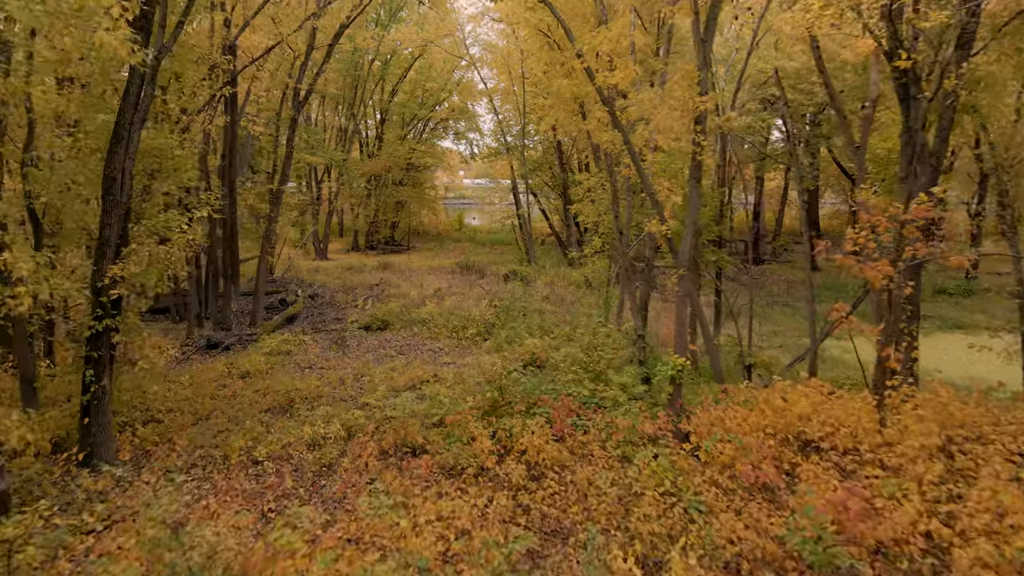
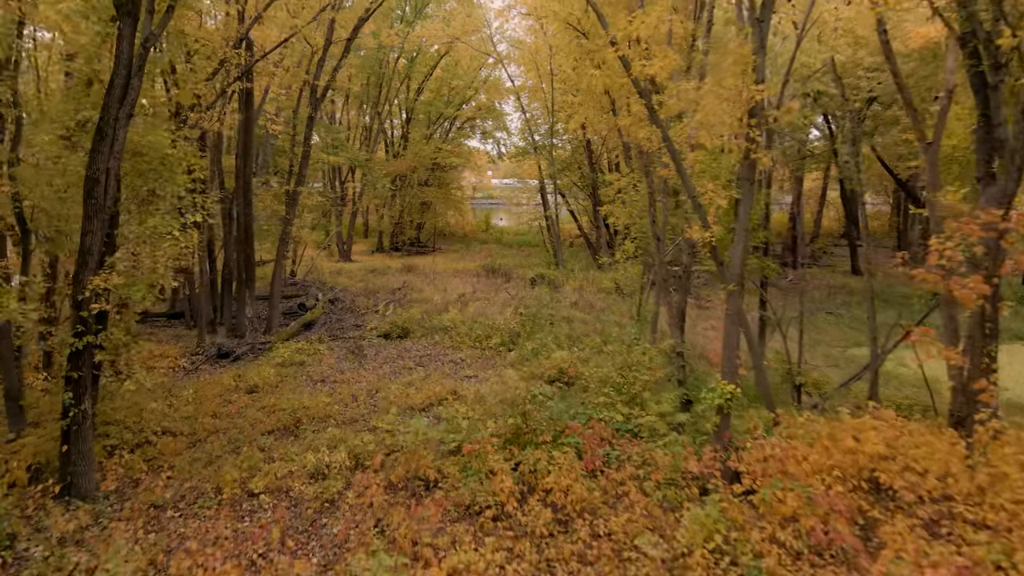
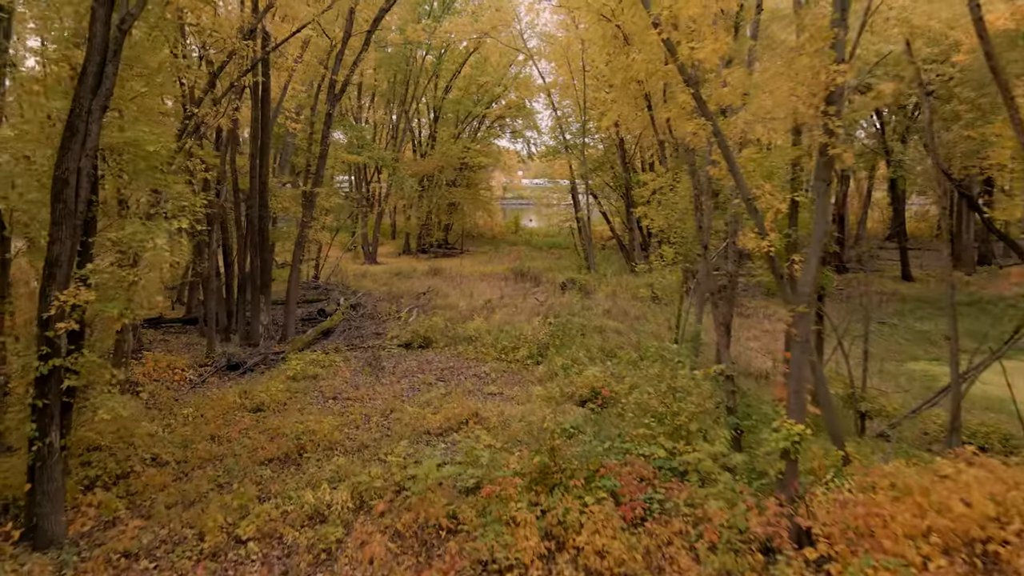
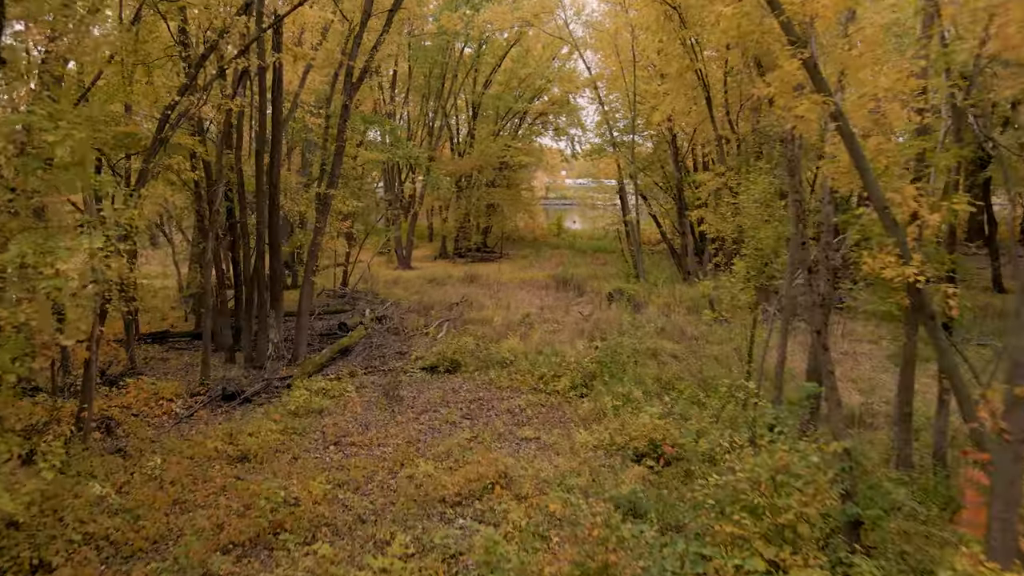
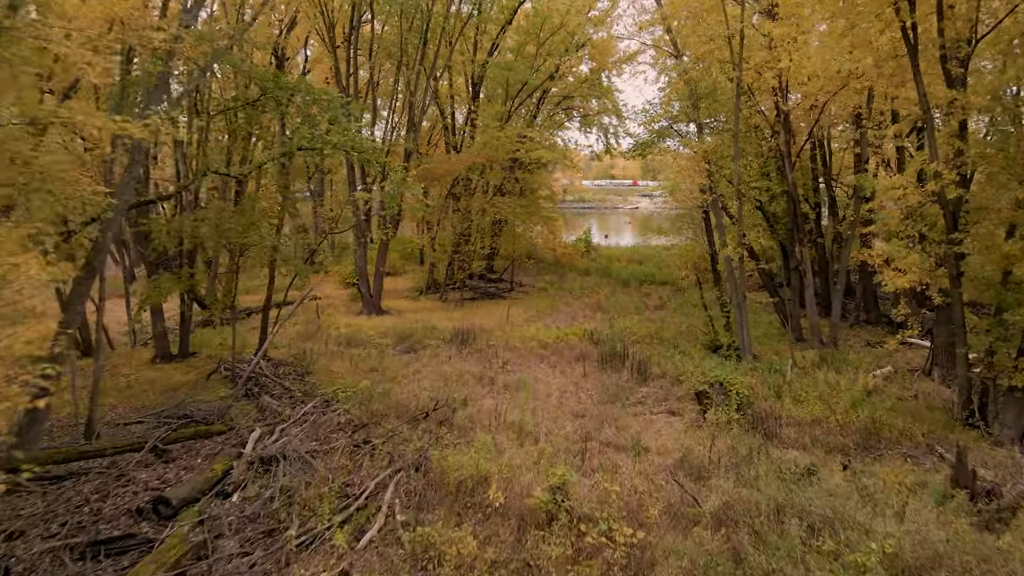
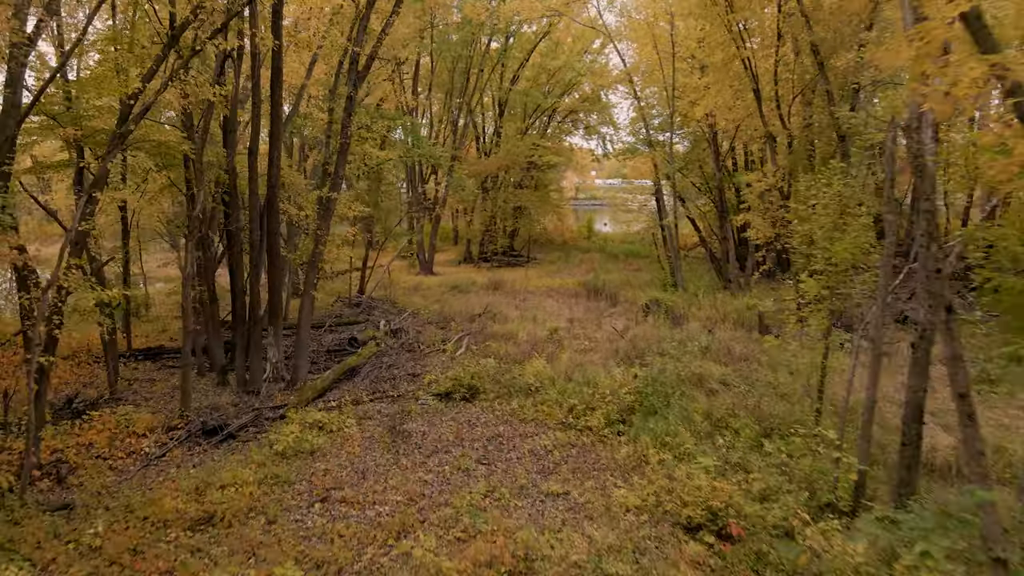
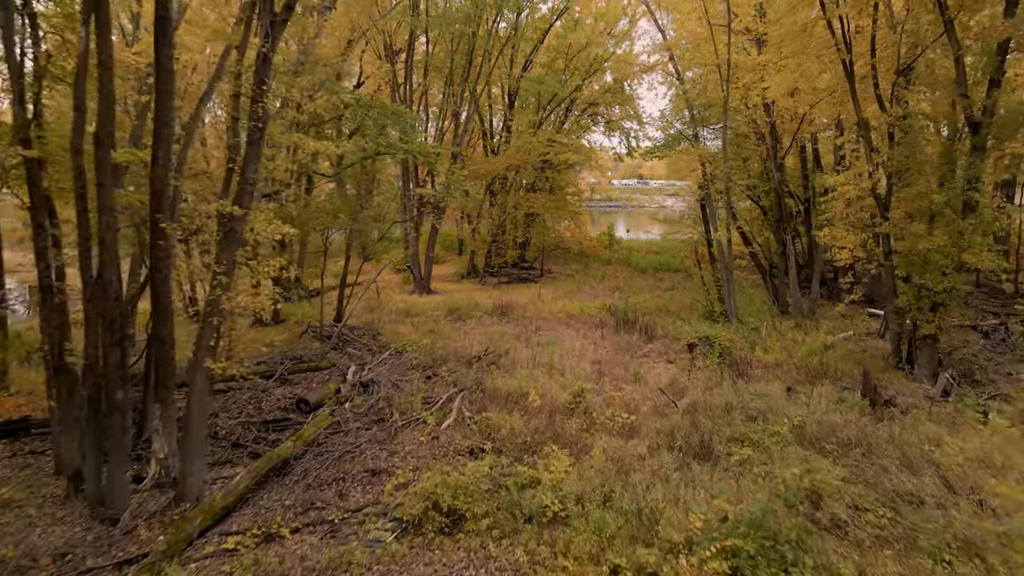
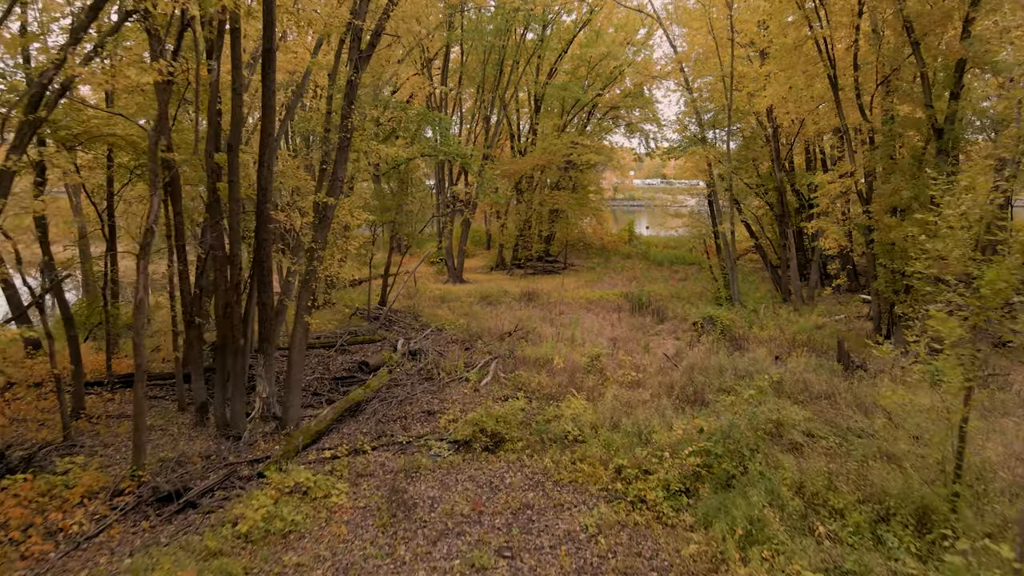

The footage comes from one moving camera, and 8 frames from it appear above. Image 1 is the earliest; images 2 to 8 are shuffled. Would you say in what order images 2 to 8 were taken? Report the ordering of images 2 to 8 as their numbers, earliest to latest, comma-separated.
2, 3, 4, 6, 8, 7, 5
